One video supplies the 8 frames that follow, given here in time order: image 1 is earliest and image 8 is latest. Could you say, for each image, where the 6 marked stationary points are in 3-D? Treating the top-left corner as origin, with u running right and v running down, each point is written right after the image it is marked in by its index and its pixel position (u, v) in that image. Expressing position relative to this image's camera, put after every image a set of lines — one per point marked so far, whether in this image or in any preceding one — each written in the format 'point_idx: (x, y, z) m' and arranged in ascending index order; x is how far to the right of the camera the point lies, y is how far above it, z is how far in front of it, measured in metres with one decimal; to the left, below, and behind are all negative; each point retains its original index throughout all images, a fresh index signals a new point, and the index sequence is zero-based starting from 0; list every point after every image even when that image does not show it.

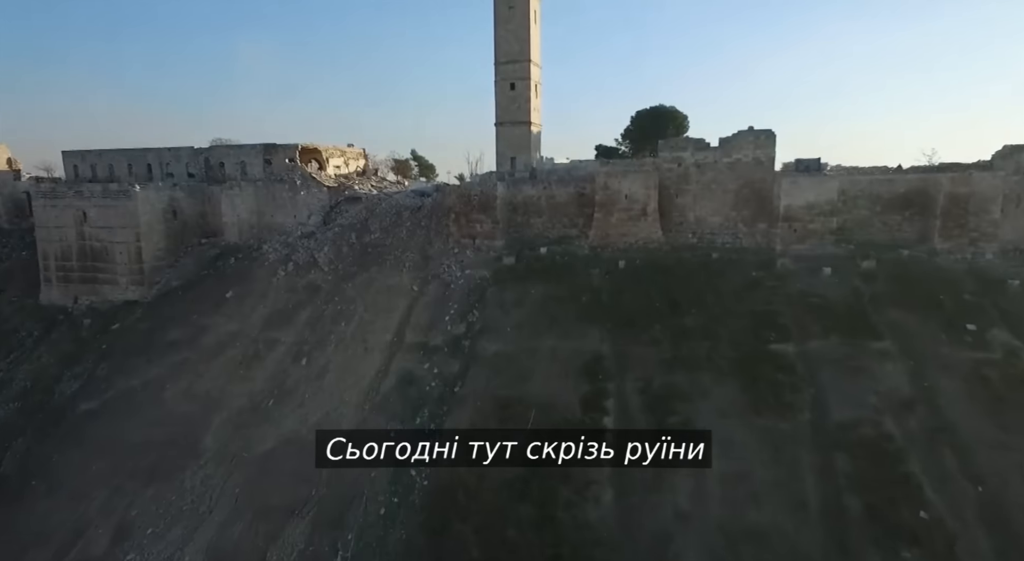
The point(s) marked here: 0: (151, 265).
0: (-11.8, +0.5, +17.3) m
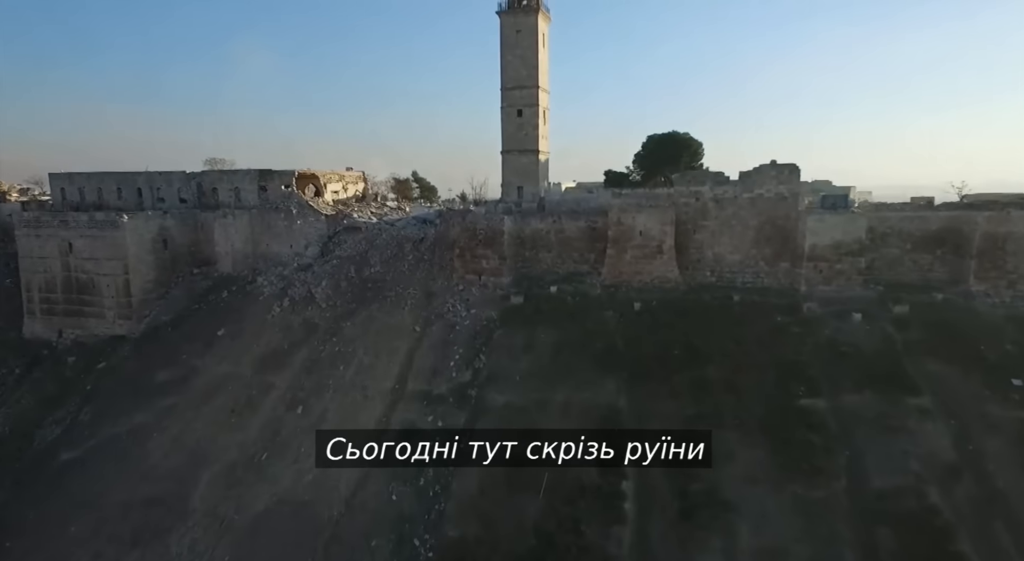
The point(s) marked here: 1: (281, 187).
0: (-11.6, -0.5, +16.5) m
1: (-7.7, +3.1, +17.7) m
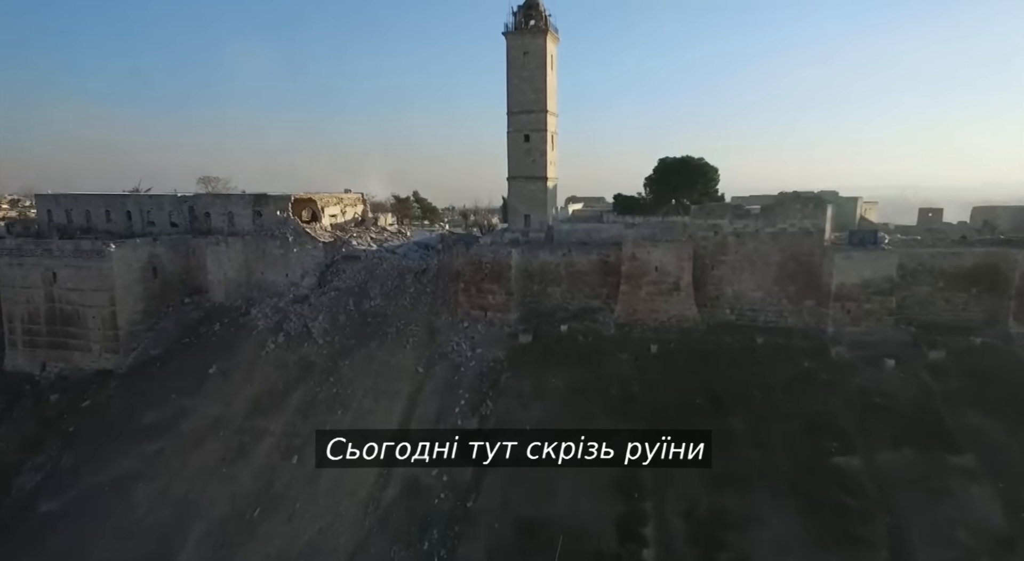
0: (-11.4, -1.5, +15.7) m
1: (-7.5, +2.2, +16.9) m
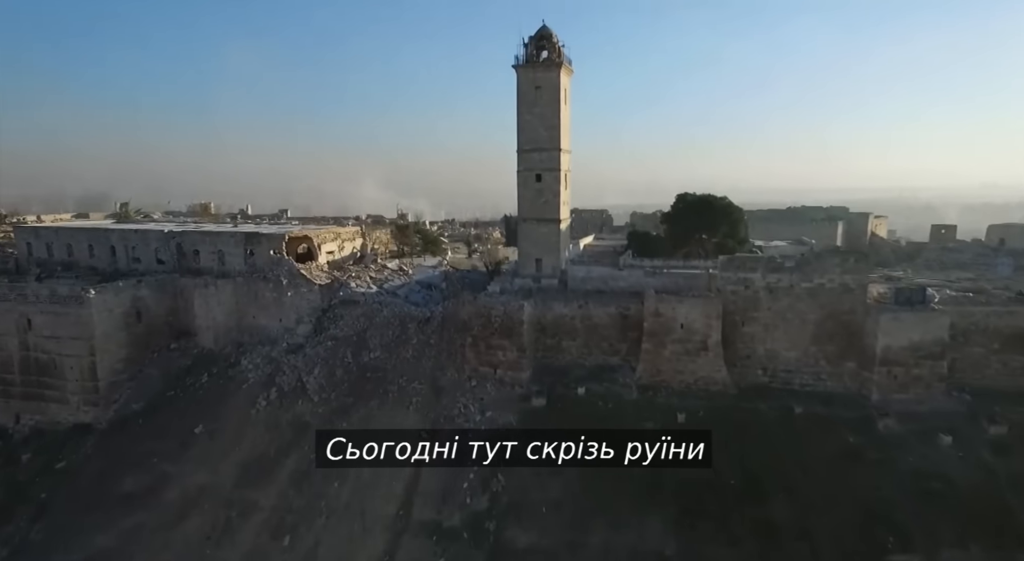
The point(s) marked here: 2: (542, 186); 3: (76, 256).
0: (-11.1, -2.8, +14.6) m
1: (-7.2, +0.8, +15.9) m
2: (+0.8, +2.4, +13.7) m
3: (-14.8, +0.8, +18.2) m
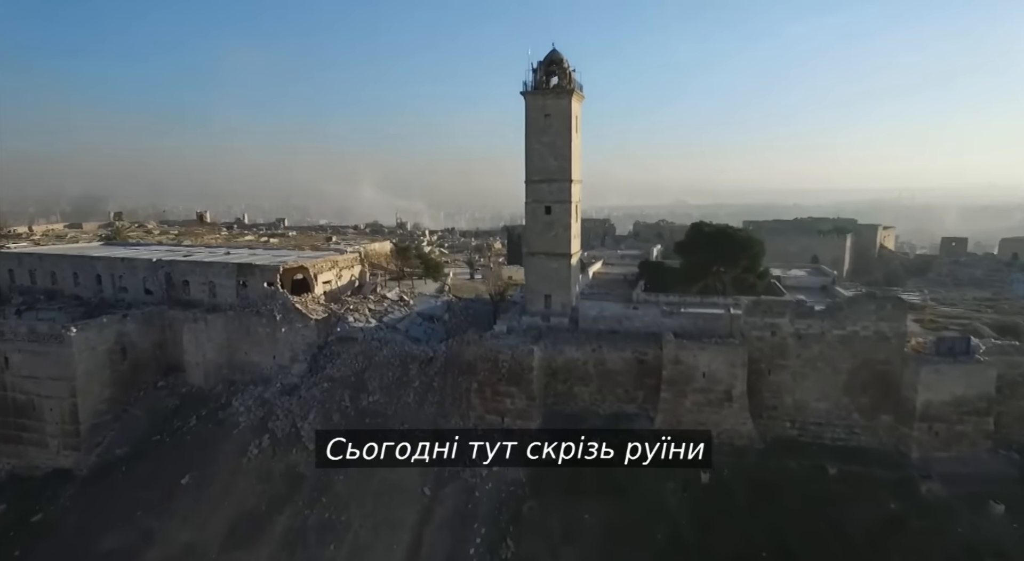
0: (-10.9, -3.7, +13.8) m
1: (-7.0, -0.1, +15.0) m
2: (+1.0, +1.5, +12.9) m
3: (-14.6, -0.1, +17.3) m
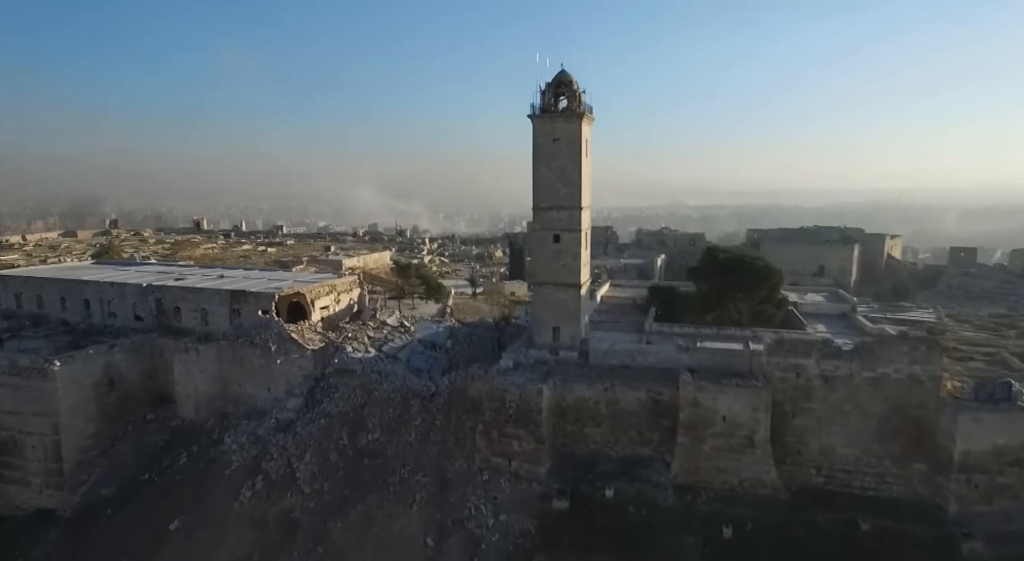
0: (-10.8, -4.4, +13.1) m
1: (-6.9, -0.8, +14.4) m
2: (+1.1, +0.8, +12.3) m
3: (-14.5, -0.9, +16.6) m
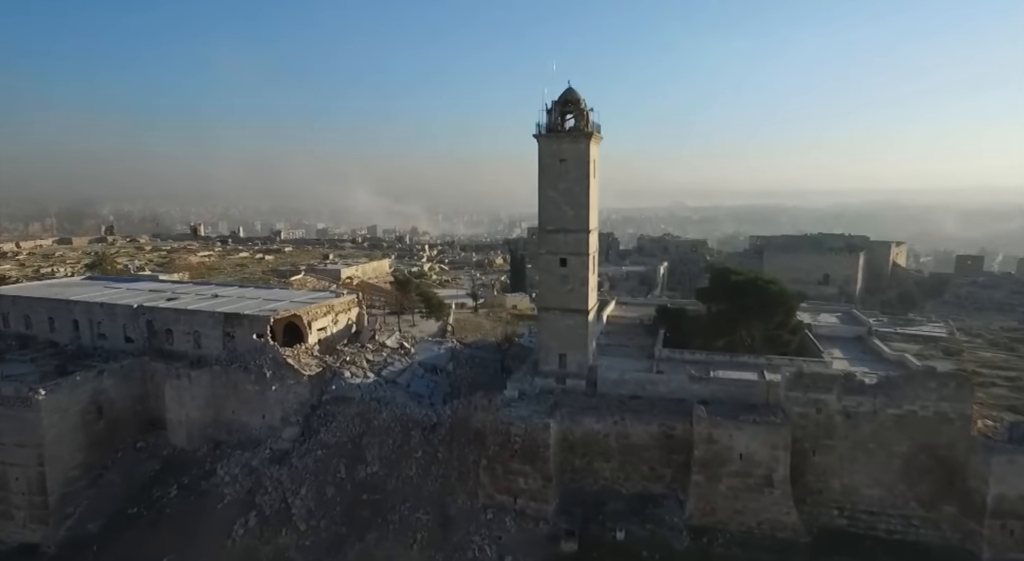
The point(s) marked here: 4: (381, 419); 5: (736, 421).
0: (-10.7, -5.0, +12.6) m
1: (-6.8, -1.4, +13.8) m
2: (+1.2, +0.2, +11.8) m
3: (-14.4, -1.5, +16.1) m
4: (-3.0, -3.2, +12.4) m
5: (+4.1, -2.6, +9.8) m
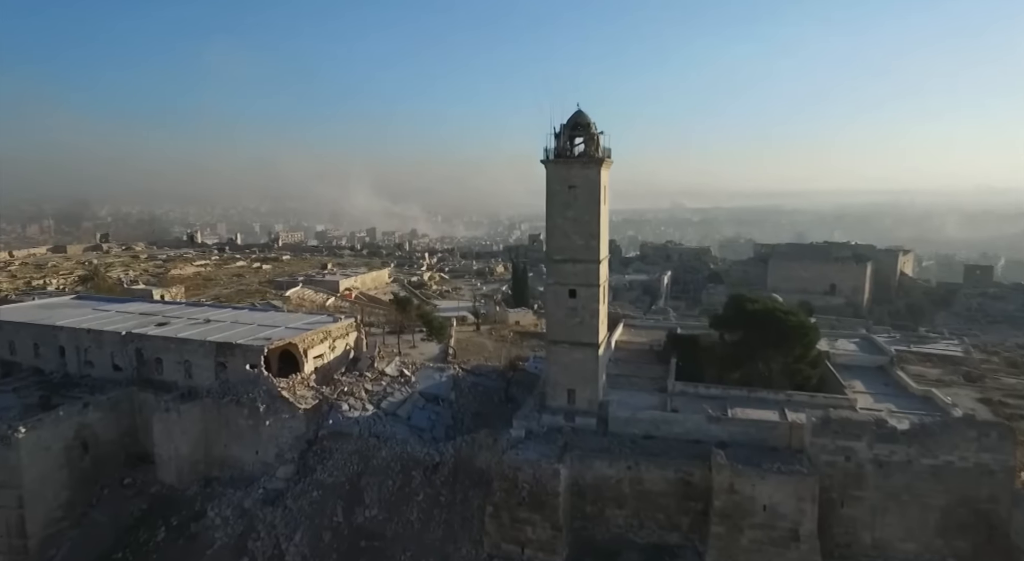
0: (-10.5, -5.7, +11.9) m
1: (-6.6, -2.1, +13.2) m
2: (+1.4, -0.5, +11.2) m
3: (-14.3, -2.2, +15.5) m
4: (-2.9, -3.9, +11.7) m
5: (+4.2, -3.3, +9.2) m
